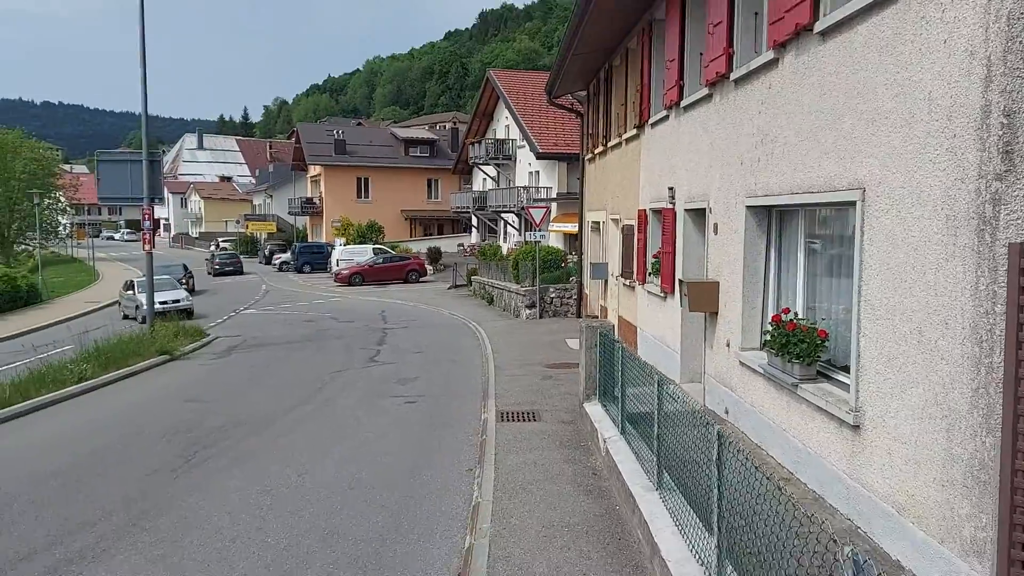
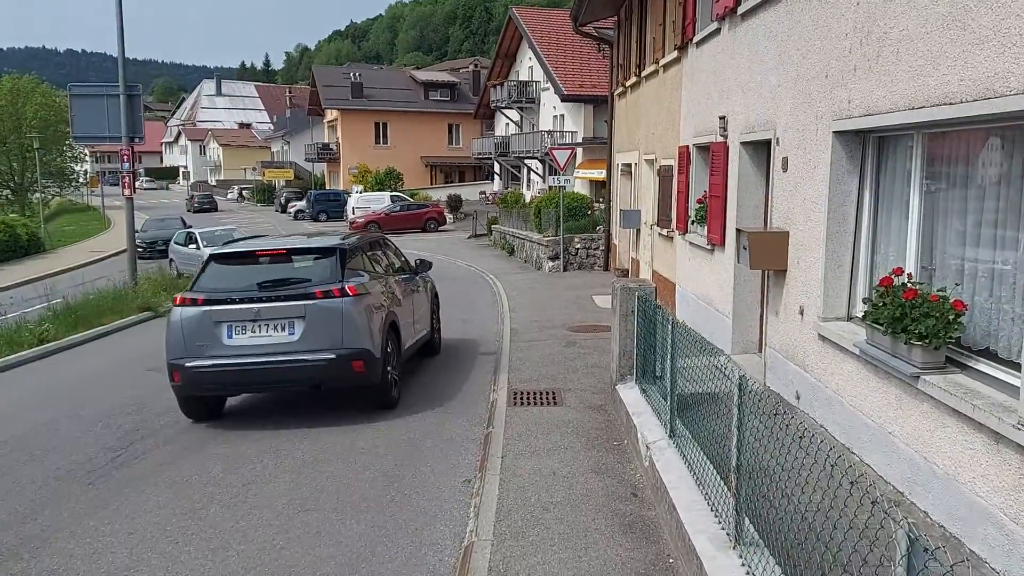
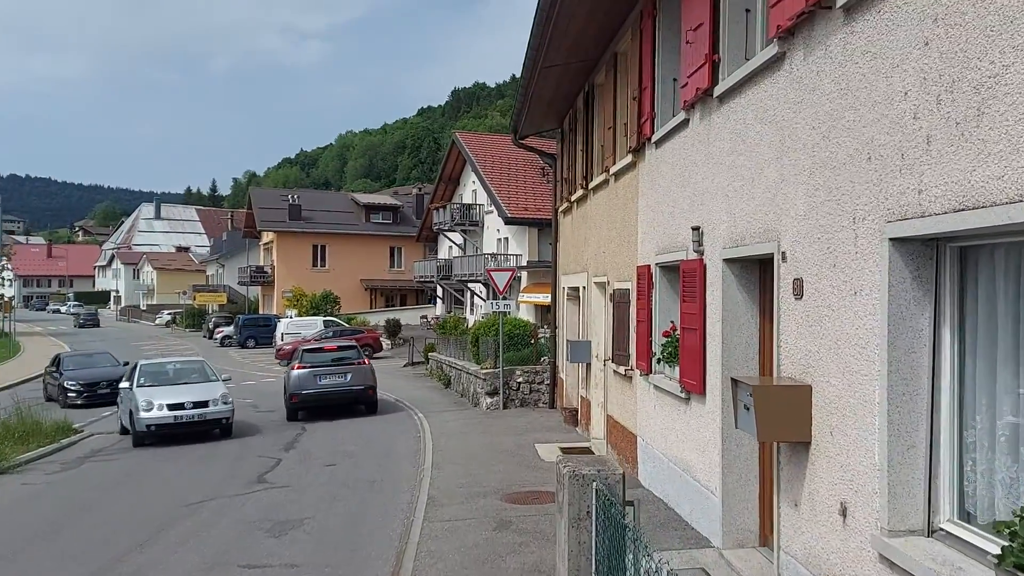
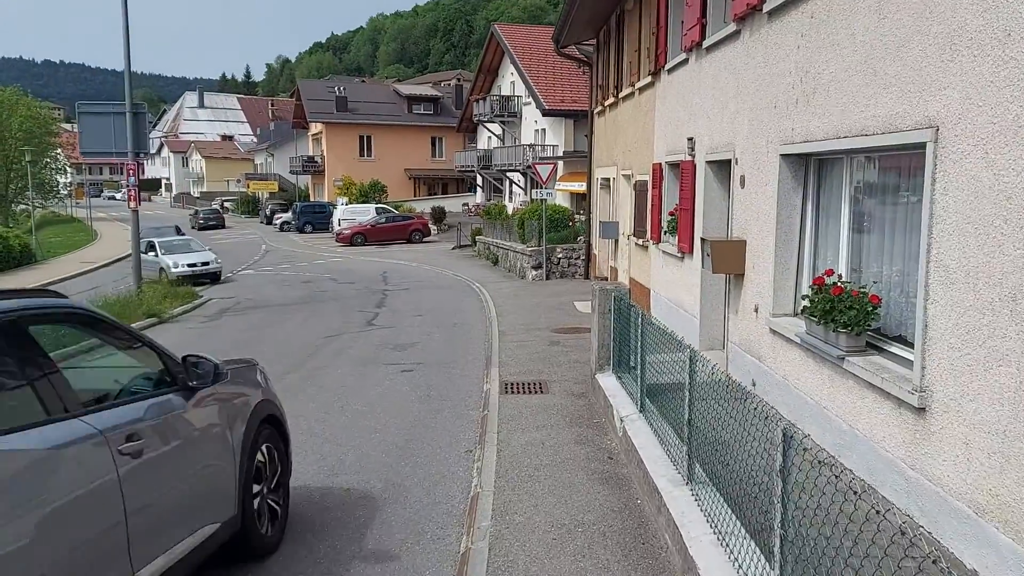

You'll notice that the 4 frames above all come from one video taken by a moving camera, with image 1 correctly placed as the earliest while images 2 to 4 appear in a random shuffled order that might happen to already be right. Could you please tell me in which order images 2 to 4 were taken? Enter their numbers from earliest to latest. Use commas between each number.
4, 2, 3
